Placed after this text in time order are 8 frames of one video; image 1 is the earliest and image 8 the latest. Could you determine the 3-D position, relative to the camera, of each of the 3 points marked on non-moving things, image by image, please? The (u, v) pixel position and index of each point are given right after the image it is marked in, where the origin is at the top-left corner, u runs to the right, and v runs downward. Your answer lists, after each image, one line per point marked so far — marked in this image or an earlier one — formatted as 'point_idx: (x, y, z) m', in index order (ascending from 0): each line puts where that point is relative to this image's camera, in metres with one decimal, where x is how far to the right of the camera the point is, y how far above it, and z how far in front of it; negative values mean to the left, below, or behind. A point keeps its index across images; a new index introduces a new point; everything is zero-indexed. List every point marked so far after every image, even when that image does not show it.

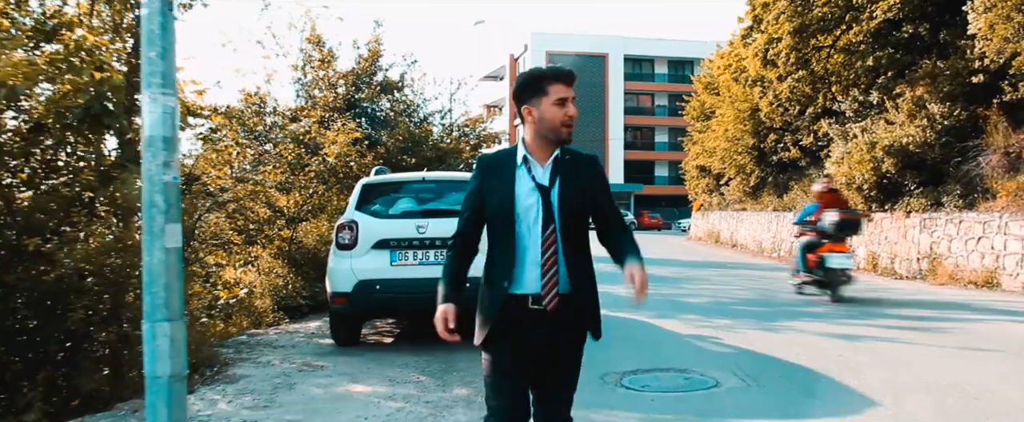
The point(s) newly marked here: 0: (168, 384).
0: (-1.7, -0.8, +3.4) m
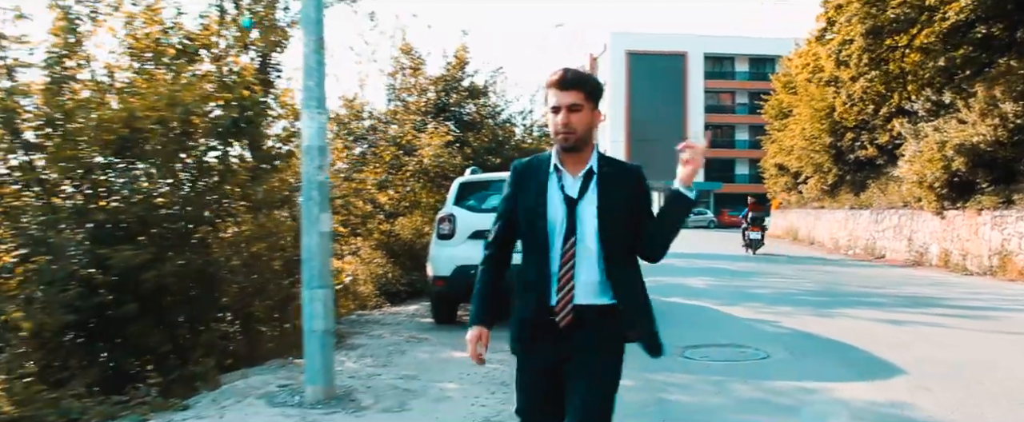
0: (-1.2, -0.8, +4.5) m
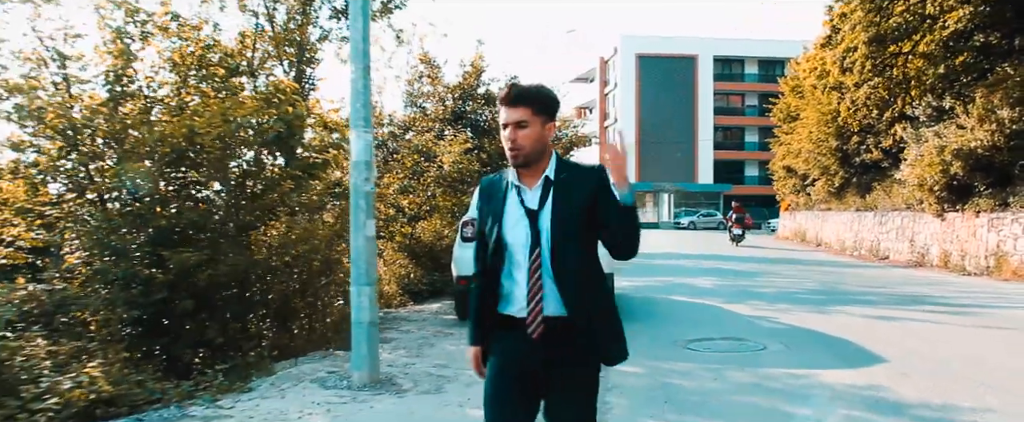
0: (-1.0, -0.8, +5.1) m
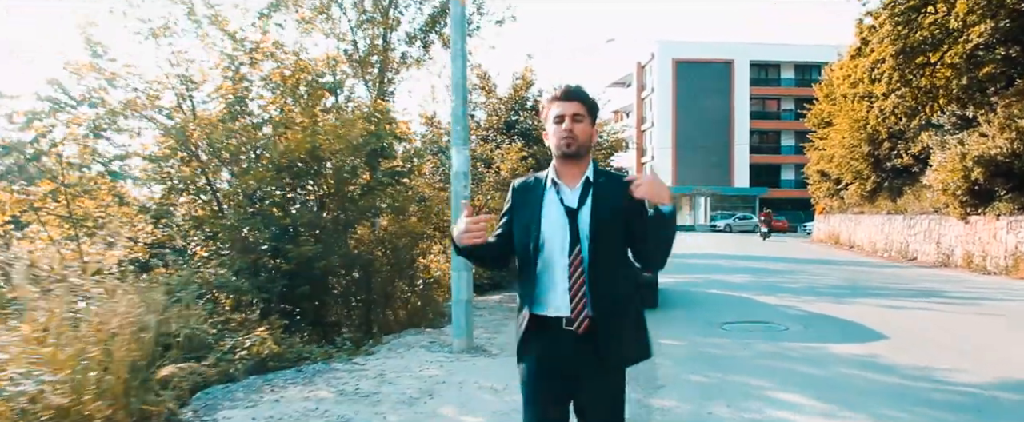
0: (-0.4, -0.8, +6.4) m
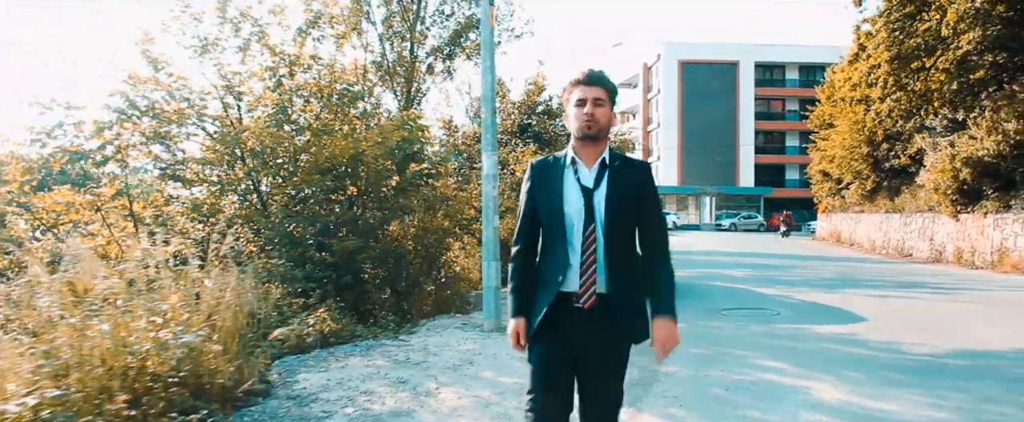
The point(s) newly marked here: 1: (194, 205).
0: (-0.2, -0.8, +7.4) m
1: (-4.2, +0.1, +9.3) m
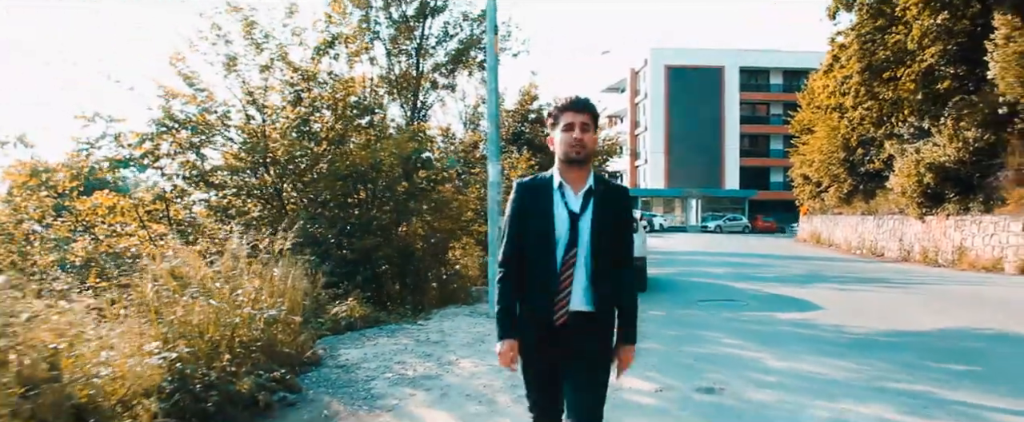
0: (-0.2, -0.9, +8.4) m
1: (-4.2, 0.0, +10.3) m
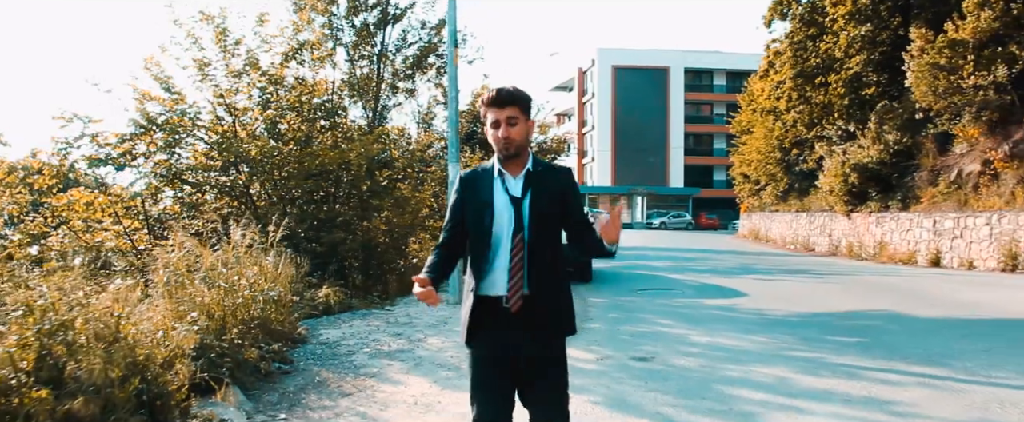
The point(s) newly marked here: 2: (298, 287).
0: (-0.7, -0.8, +9.3) m
1: (-4.9, +0.1, +10.8) m
2: (-2.1, -0.7, +7.0) m
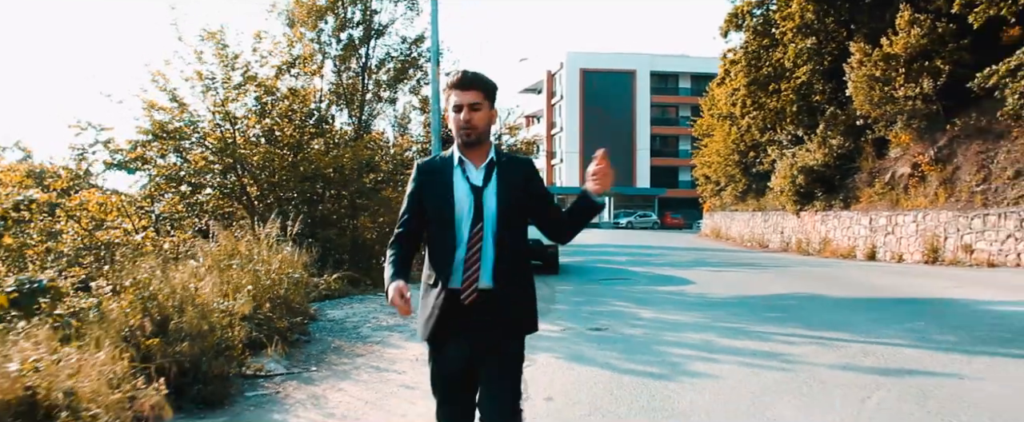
0: (-1.0, -0.8, +10.5) m
1: (-5.3, +0.1, +11.9) m
2: (-2.4, -0.7, +8.2) m
